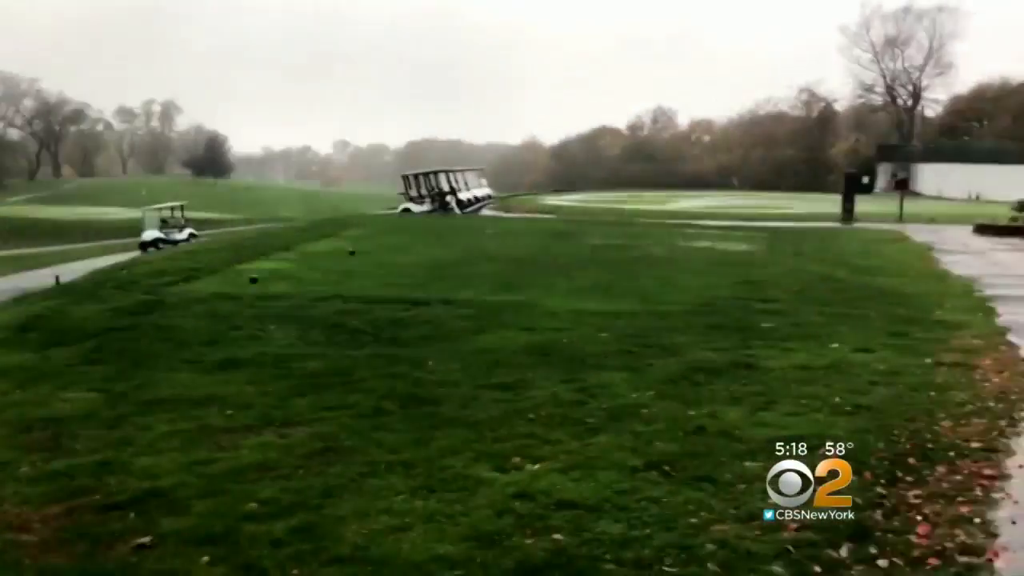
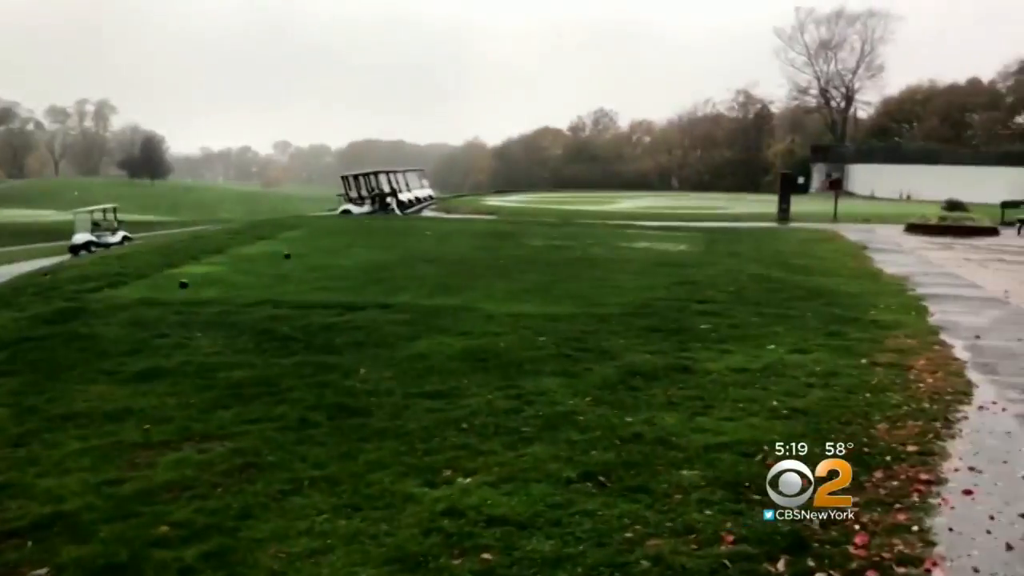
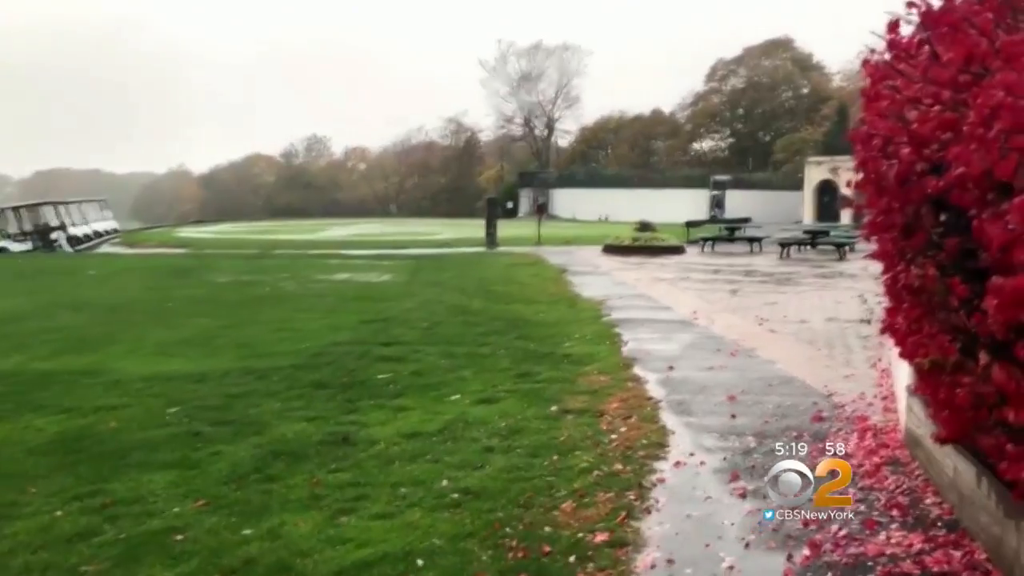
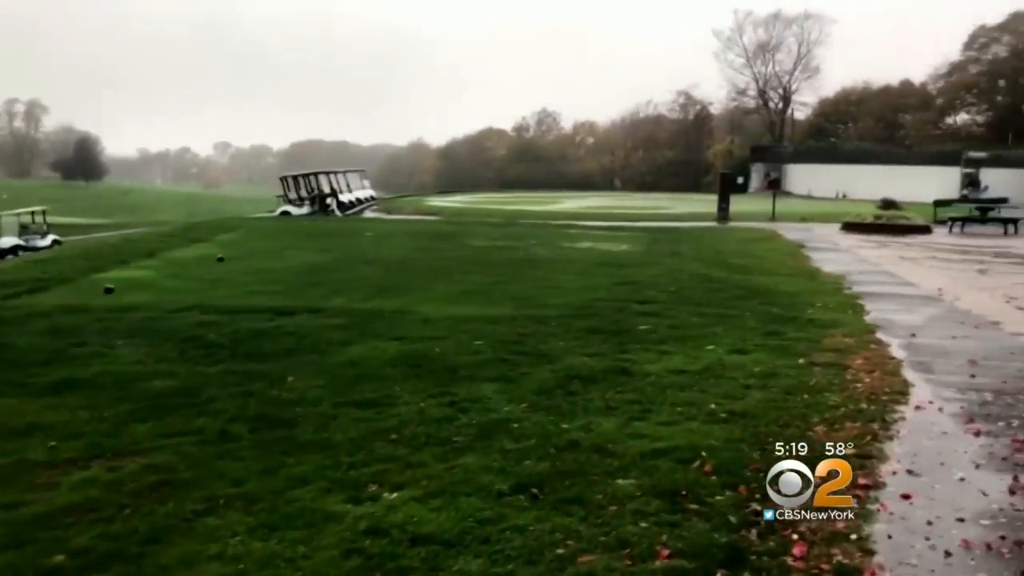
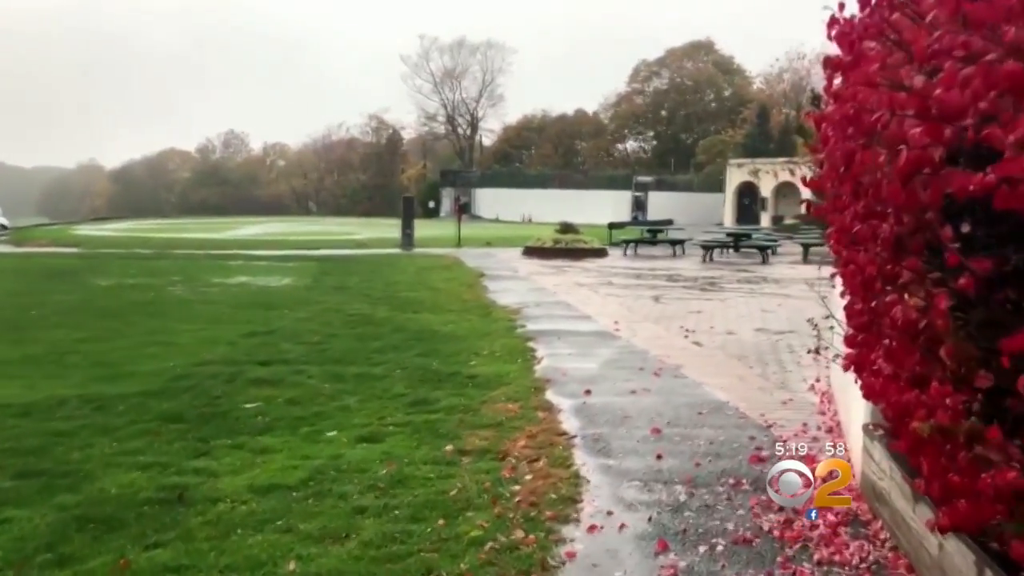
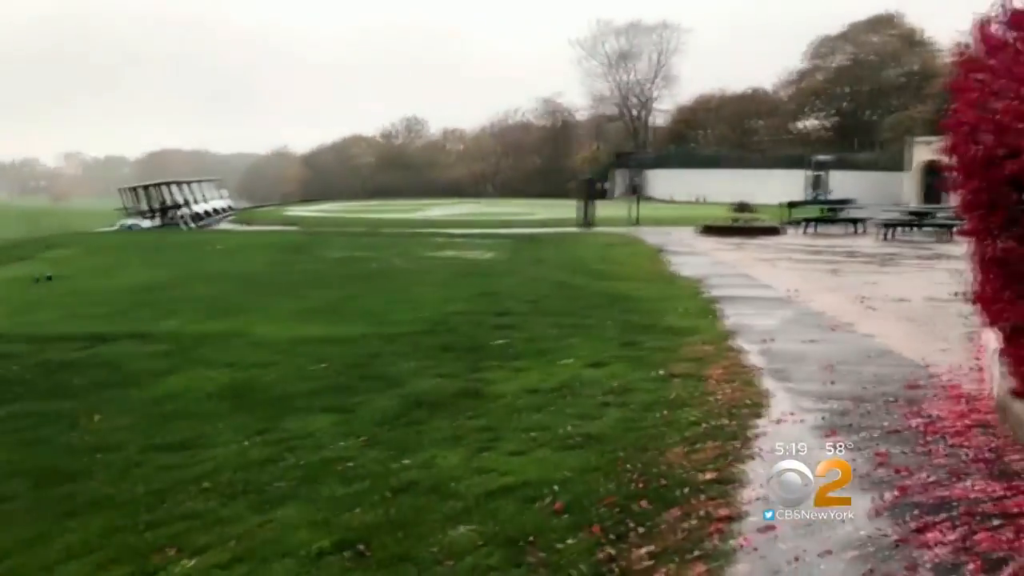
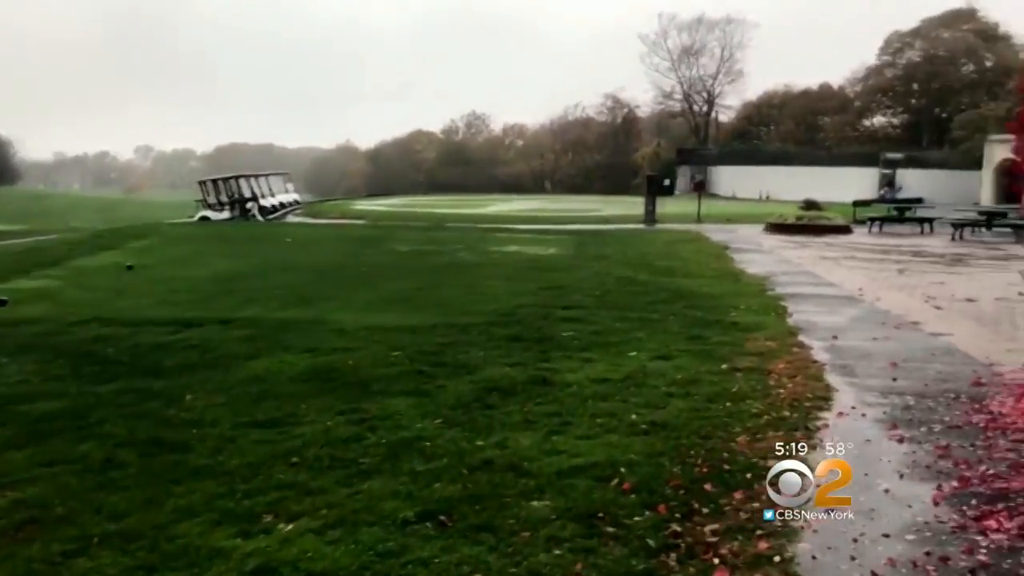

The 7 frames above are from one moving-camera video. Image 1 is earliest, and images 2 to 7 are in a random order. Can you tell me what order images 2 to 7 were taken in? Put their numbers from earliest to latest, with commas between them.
2, 4, 7, 6, 3, 5
